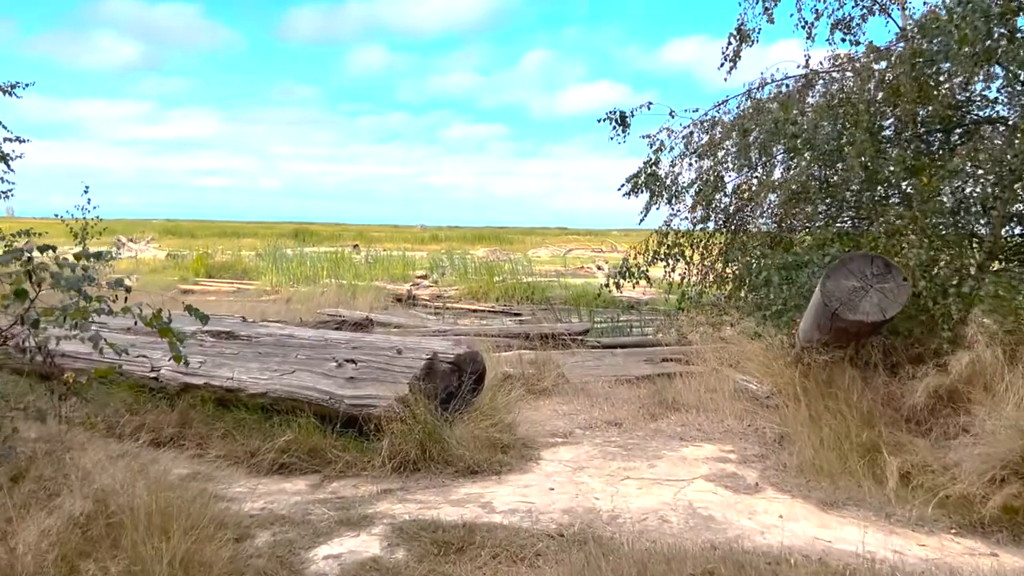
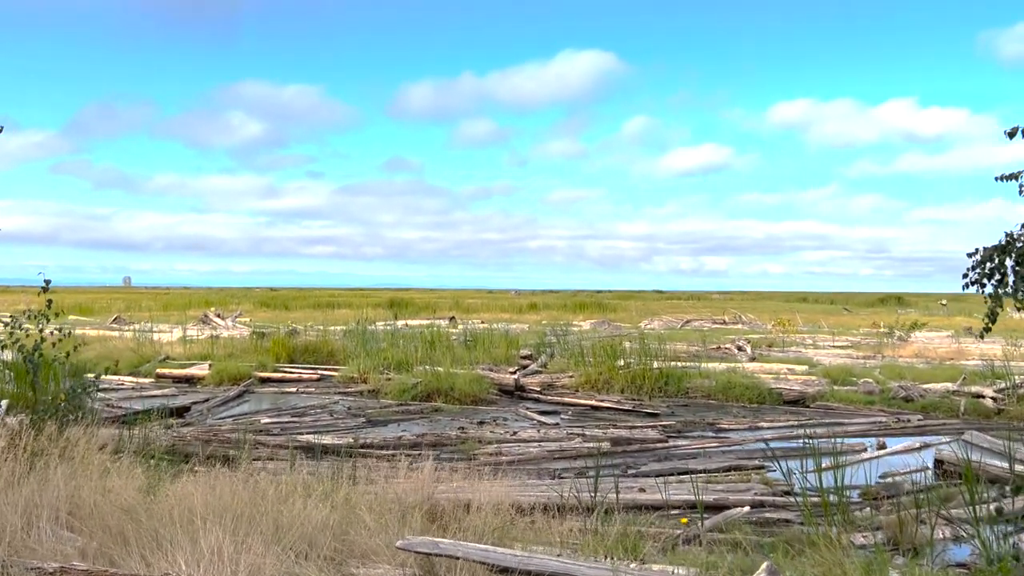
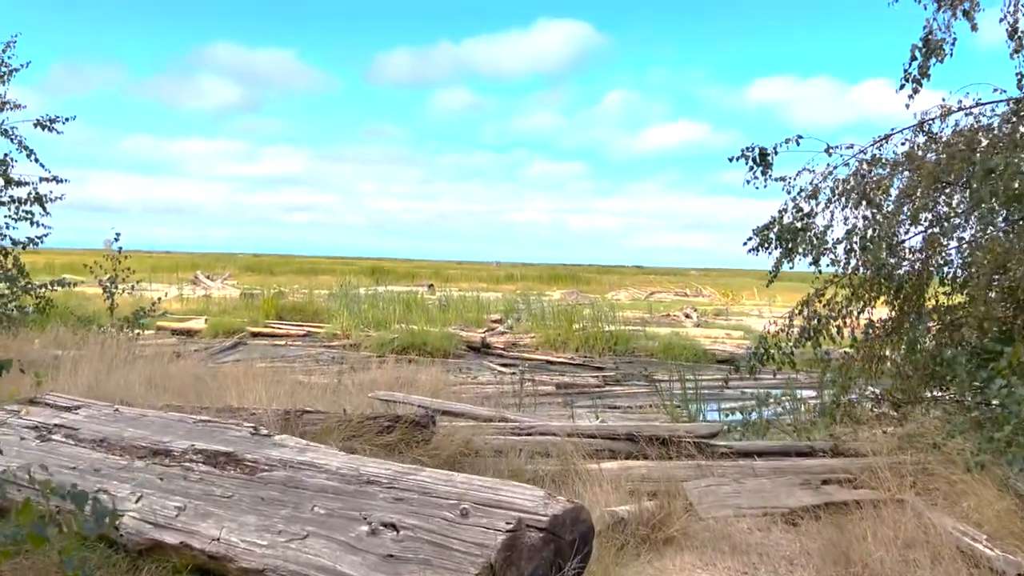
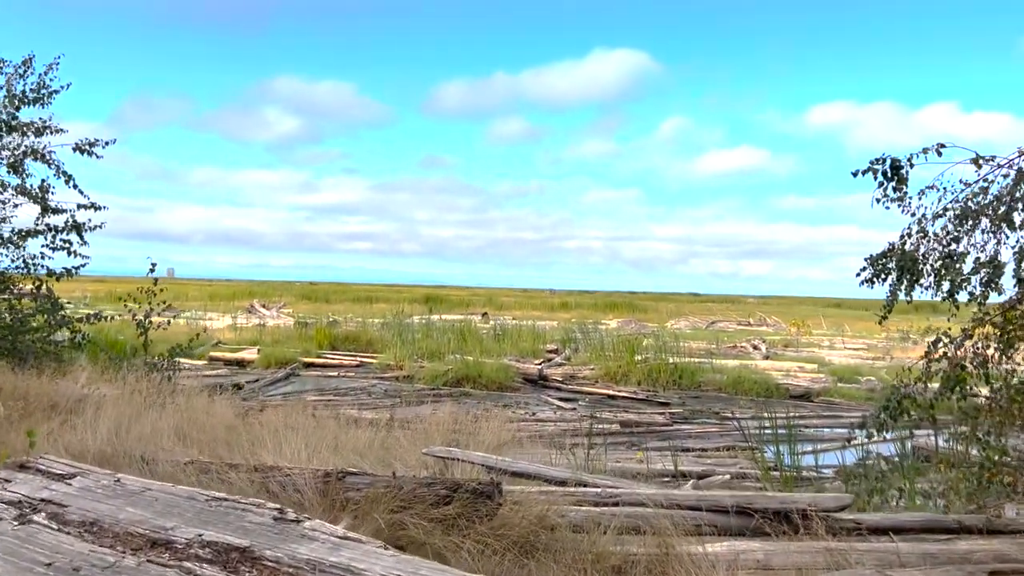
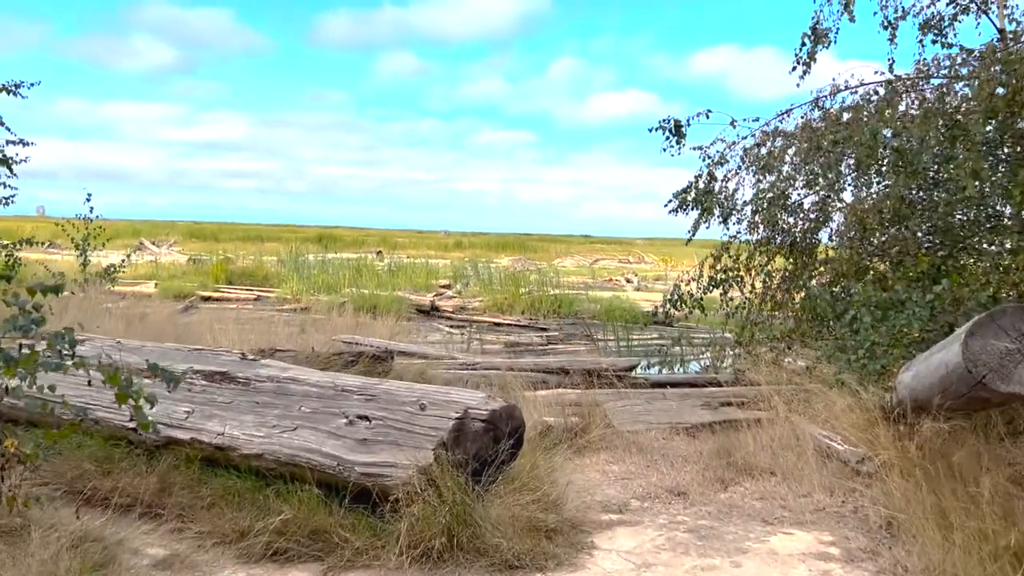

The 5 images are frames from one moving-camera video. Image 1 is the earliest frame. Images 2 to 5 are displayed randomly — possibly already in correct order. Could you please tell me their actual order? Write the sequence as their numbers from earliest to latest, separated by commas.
5, 3, 4, 2
